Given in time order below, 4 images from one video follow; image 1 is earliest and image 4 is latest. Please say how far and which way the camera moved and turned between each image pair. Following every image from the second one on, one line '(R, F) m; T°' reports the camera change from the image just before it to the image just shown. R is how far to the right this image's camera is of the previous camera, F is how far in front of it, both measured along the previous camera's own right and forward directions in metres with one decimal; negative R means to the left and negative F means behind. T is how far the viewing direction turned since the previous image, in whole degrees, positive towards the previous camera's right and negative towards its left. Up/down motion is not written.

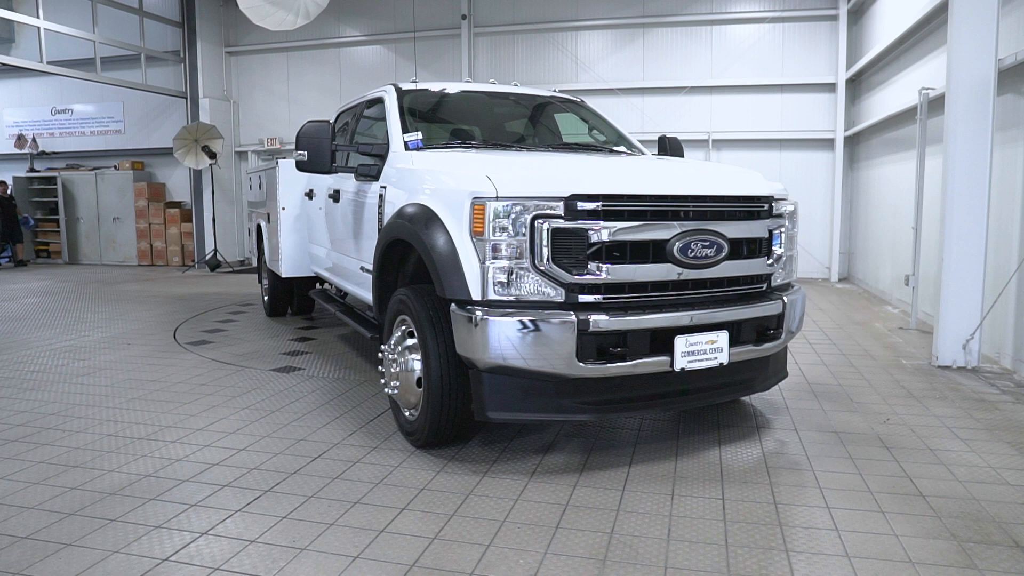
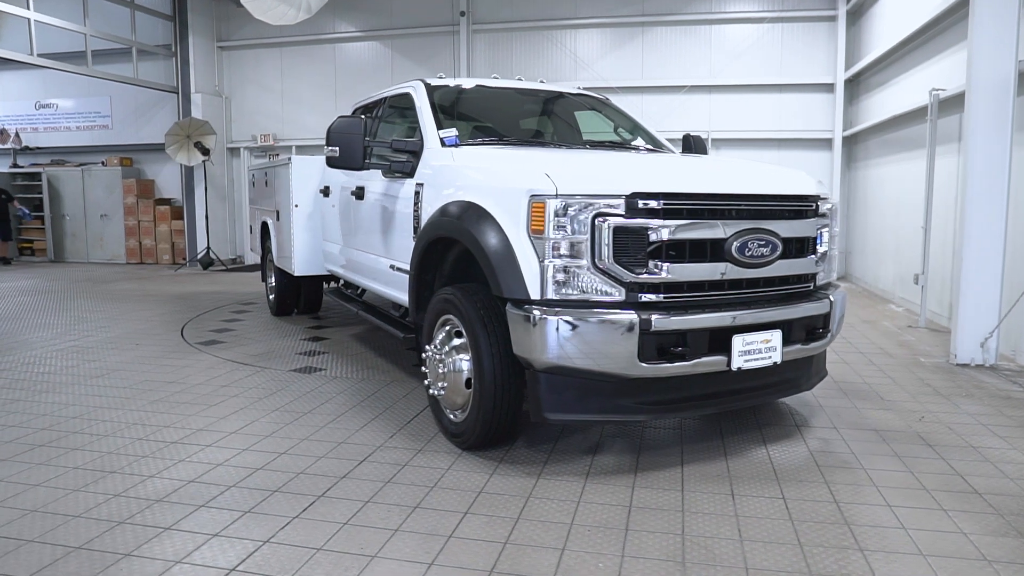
(-0.4, +0.1) m; +2°
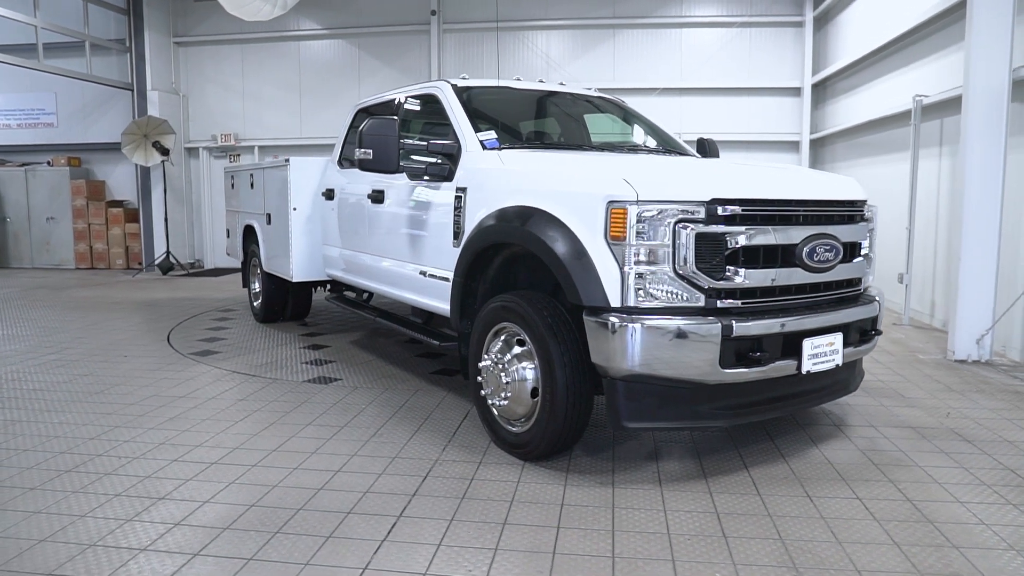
(-0.6, +0.1) m; +5°
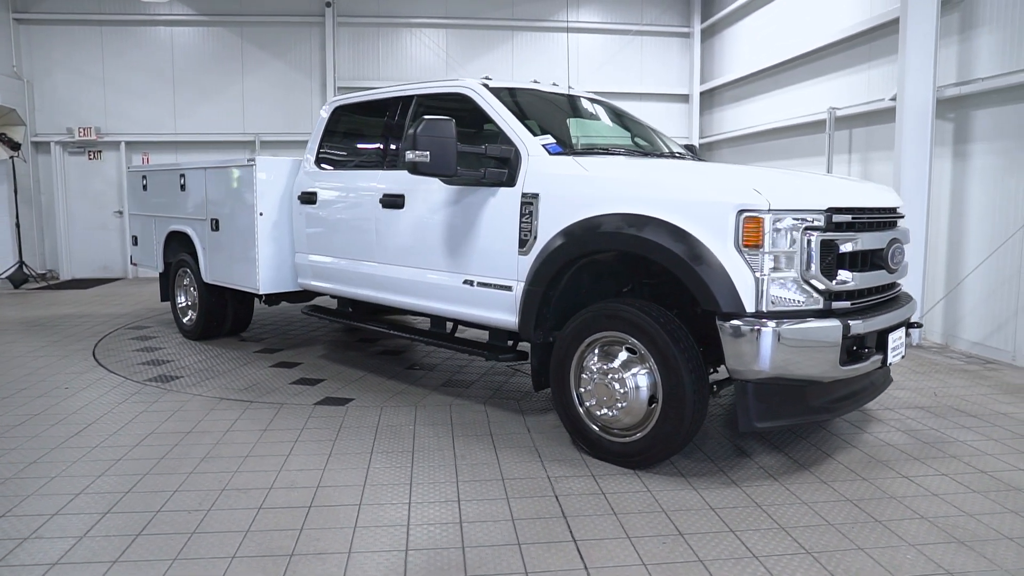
(-1.4, +0.3) m; +15°
